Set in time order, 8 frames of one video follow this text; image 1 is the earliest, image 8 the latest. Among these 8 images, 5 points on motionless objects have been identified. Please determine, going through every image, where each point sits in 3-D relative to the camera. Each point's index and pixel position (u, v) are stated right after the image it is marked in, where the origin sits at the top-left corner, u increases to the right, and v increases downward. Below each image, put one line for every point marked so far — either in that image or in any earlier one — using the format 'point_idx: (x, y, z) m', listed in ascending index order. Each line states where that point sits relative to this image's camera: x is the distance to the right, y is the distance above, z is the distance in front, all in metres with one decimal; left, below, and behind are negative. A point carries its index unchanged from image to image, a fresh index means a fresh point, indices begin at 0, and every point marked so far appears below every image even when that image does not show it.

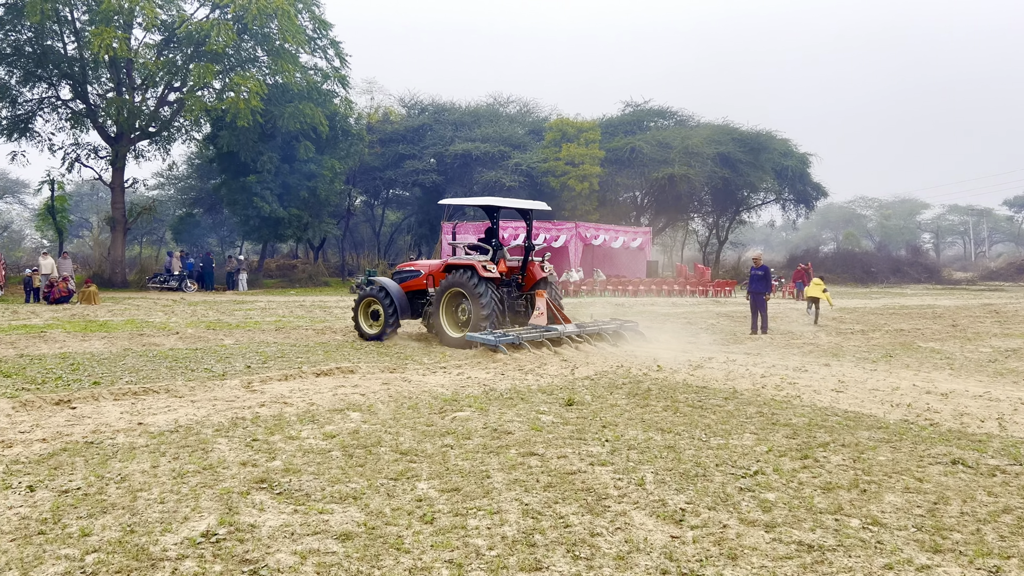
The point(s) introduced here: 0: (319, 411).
0: (-1.3, -0.8, +5.6) m
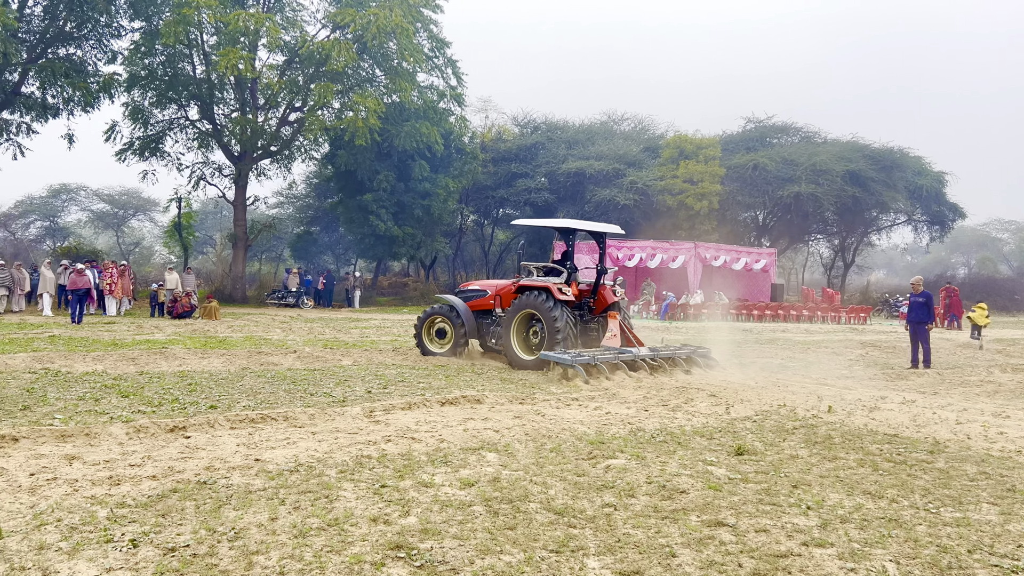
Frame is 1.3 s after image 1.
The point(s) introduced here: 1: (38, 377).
0: (-0.3, -0.9, +4.9) m
1: (-4.4, -0.8, +8.0) m
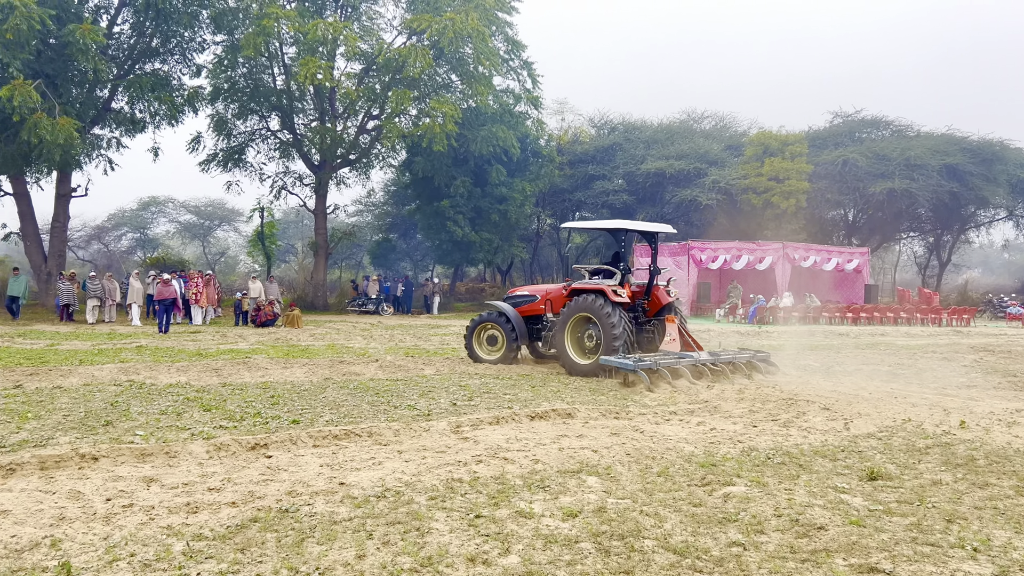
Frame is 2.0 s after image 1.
0: (+0.2, -1.0, +4.5) m
1: (-3.6, -0.9, +8.0) m
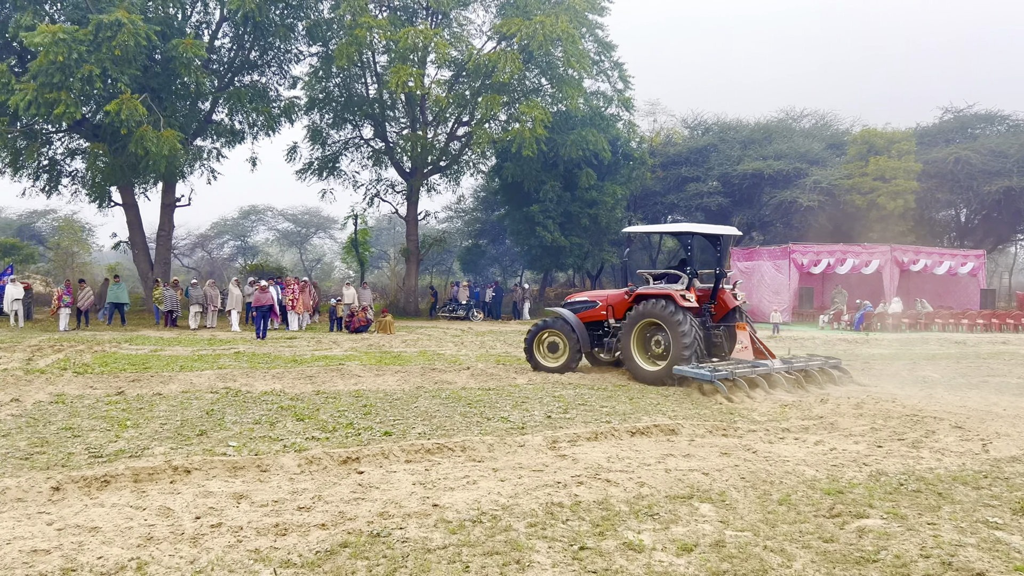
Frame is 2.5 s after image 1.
0: (+0.7, -1.0, +4.2) m
1: (-2.7, -1.0, +8.0) m
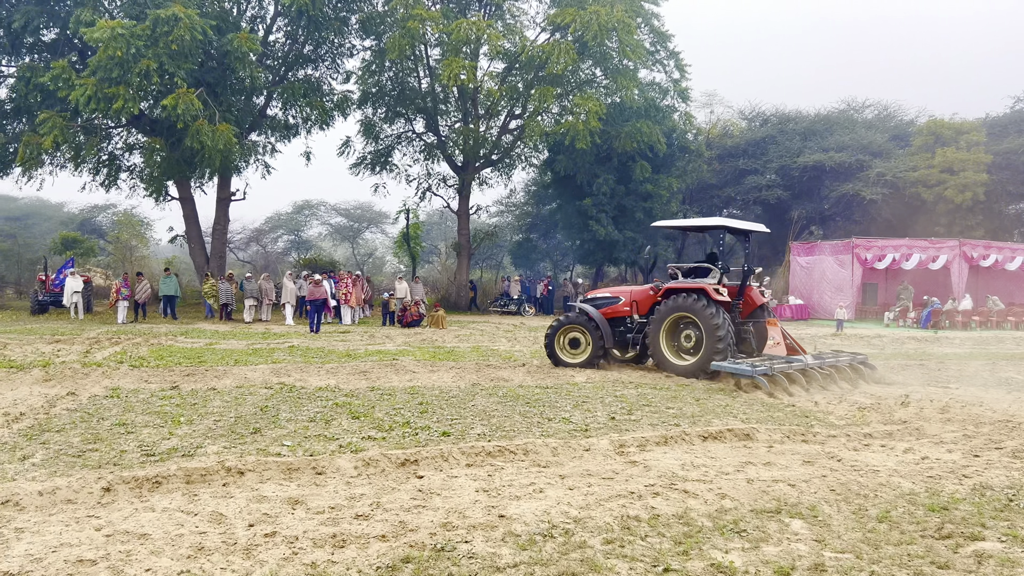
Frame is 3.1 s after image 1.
0: (+1.0, -1.0, +3.8) m
1: (-2.2, -1.0, +7.9) m
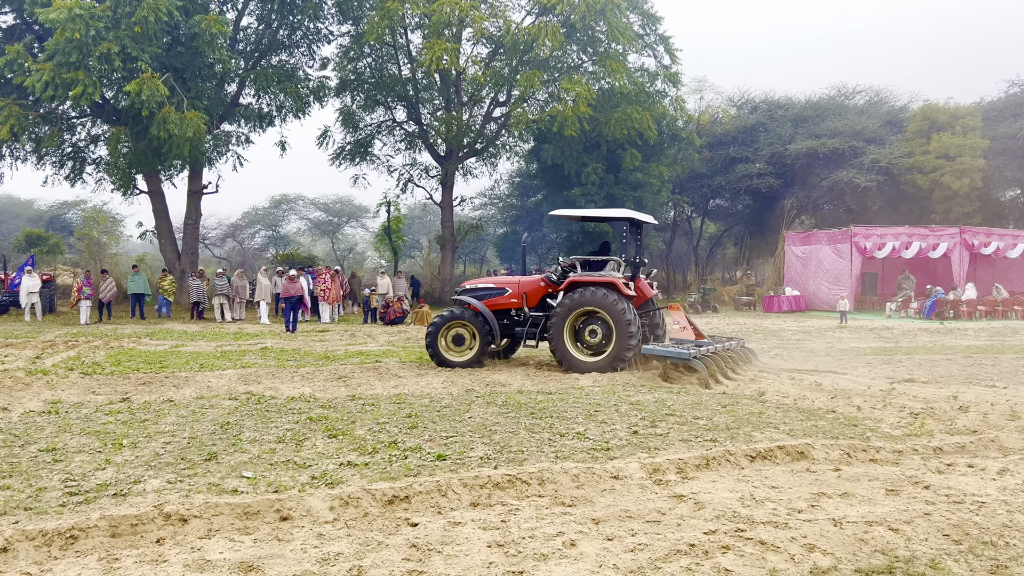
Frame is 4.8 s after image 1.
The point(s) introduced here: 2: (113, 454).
0: (+1.1, -0.9, +2.9) m
1: (-2.2, -0.9, +6.8) m
2: (-2.3, -1.0, +5.0) m
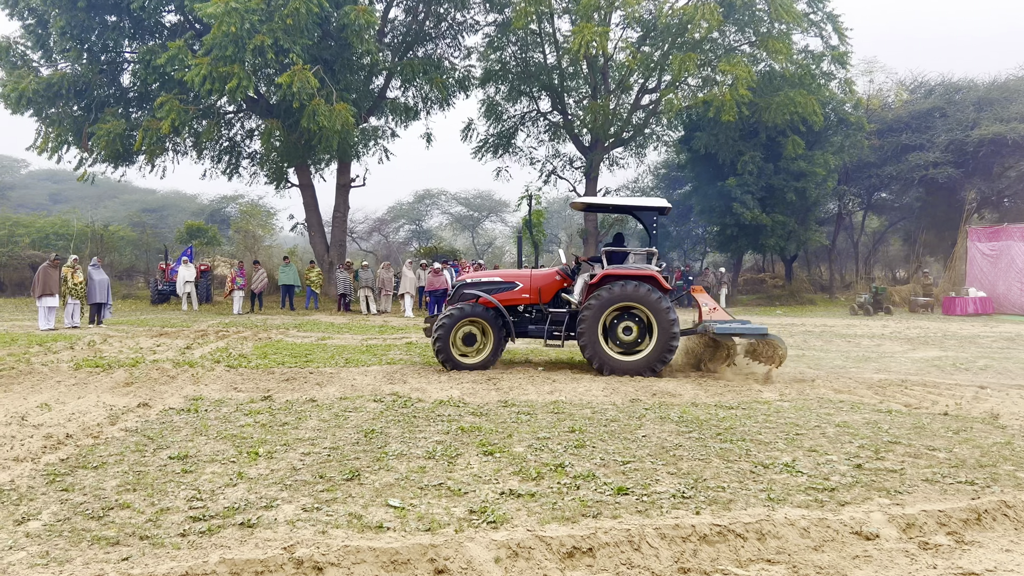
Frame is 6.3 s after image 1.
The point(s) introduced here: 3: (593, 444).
0: (+1.7, -1.0, +1.8) m
1: (-0.9, -0.9, +6.2) m
2: (-1.4, -0.9, +4.4) m
3: (+0.5, -0.9, +5.0) m
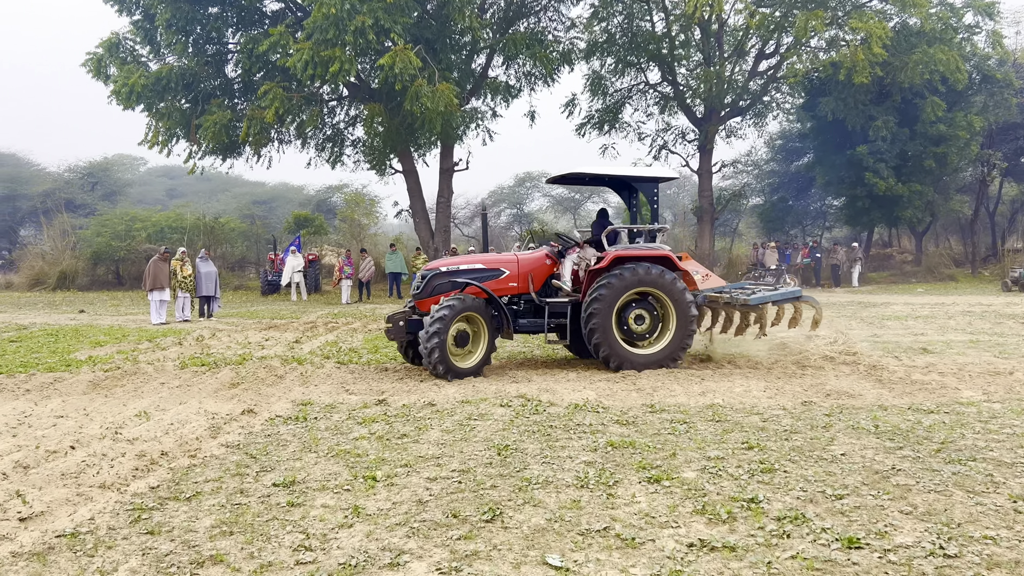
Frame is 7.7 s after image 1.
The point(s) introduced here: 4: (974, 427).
0: (+2.1, -0.9, +0.7) m
1: (0.0, -0.8, +5.4) m
2: (-0.6, -0.9, +3.7) m
3: (+1.3, -0.8, +4.0) m
4: (+2.6, -0.8, +4.8) m
